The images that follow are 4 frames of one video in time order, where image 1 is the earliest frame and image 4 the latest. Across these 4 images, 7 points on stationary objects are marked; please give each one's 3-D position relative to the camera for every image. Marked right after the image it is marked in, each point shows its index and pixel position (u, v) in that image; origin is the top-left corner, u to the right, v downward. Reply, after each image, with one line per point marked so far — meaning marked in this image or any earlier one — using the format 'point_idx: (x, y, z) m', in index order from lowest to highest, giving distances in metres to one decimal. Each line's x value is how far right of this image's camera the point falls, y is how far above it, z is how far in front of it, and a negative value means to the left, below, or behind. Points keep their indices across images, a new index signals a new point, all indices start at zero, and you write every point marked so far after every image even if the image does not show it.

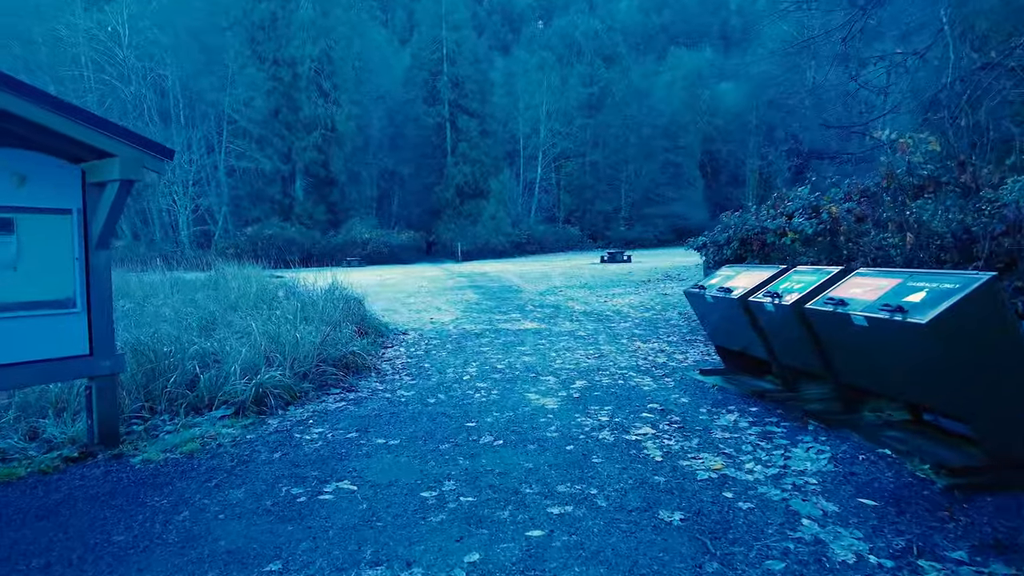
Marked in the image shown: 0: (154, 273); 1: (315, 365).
0: (-6.8, +0.3, +12.3) m
1: (-1.4, -0.6, +4.6) m
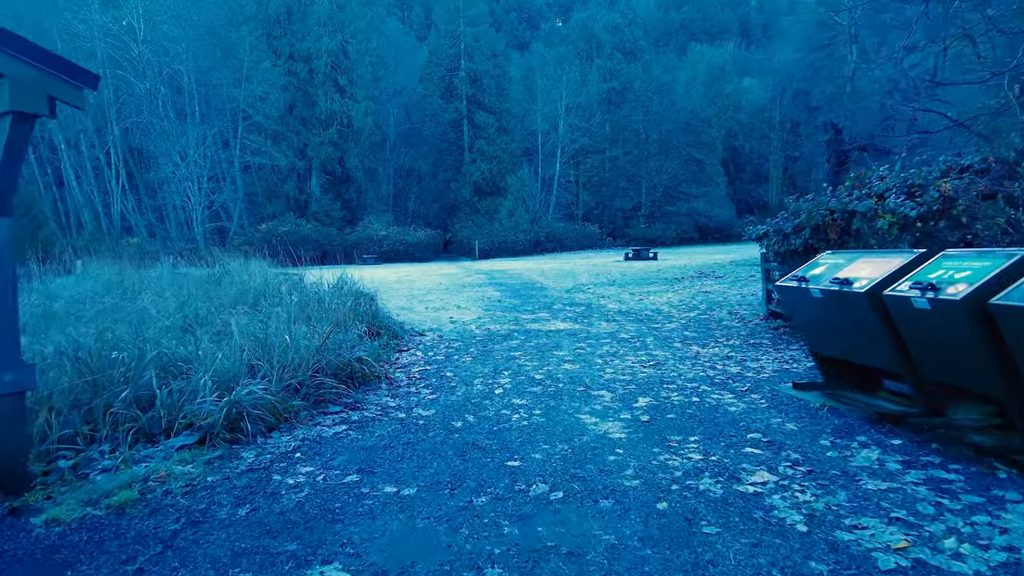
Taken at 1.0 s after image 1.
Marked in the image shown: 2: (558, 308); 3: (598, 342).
0: (-6.3, +0.3, +11.4) m
1: (-1.1, -0.5, +3.7) m
2: (+0.7, -0.3, +9.7) m
3: (+0.8, -0.5, +6.3) m
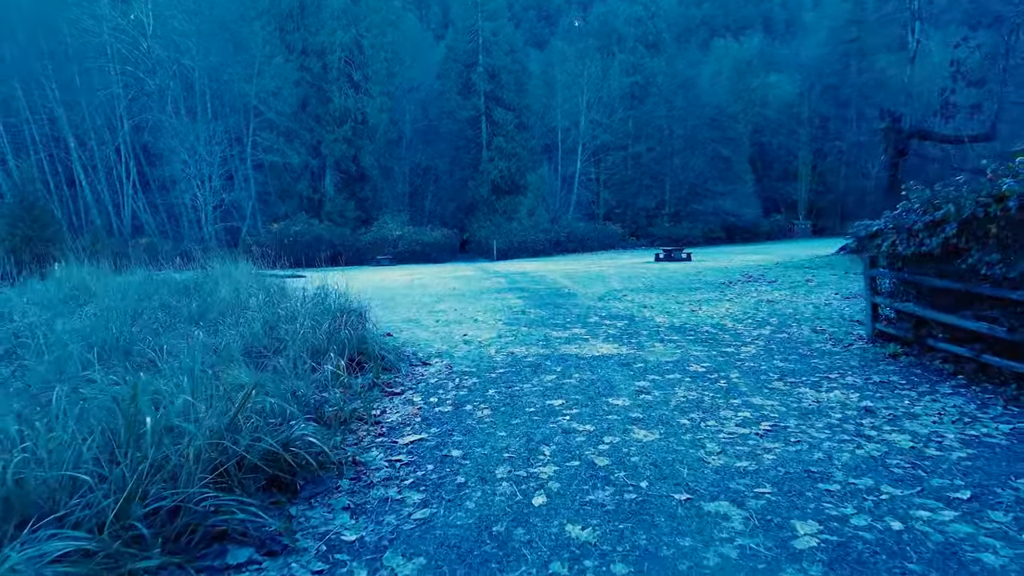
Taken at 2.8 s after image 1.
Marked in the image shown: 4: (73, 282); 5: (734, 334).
0: (-5.9, +0.2, +10.0) m
1: (-1.0, -0.6, +2.0) m
2: (+1.0, -0.4, +8.1) m
3: (+1.1, -0.7, +4.6) m
4: (-5.9, +0.1, +8.6) m
5: (+2.4, -0.5, +7.0) m
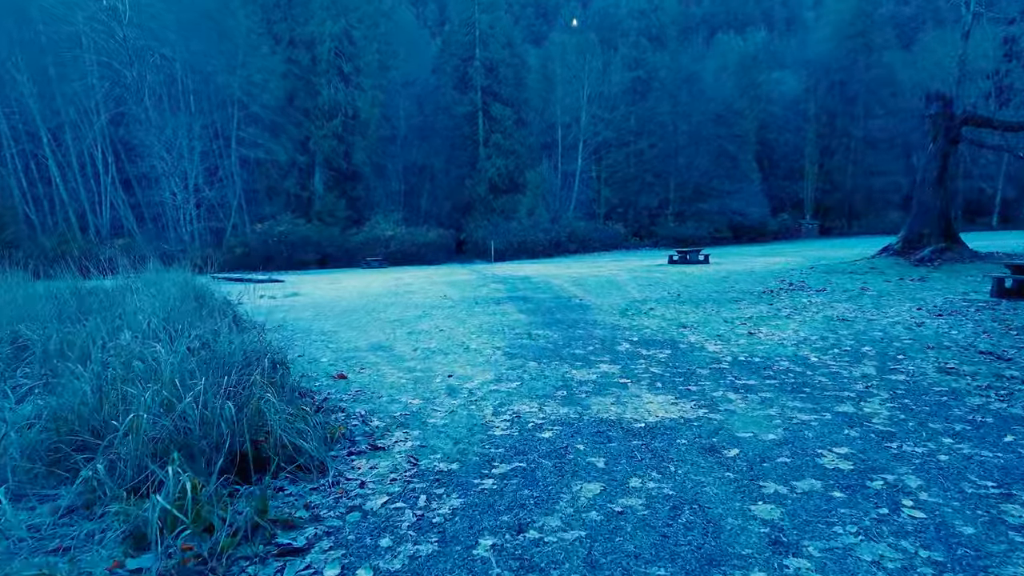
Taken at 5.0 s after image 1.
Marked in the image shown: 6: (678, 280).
0: (-5.9, 0.0, +7.8) m
1: (-0.9, -0.8, -0.1) m
2: (+1.1, -0.6, +6.0) m
3: (+1.1, -0.8, +2.6) m
4: (-5.9, -0.1, +6.5) m
5: (+2.5, -0.7, +5.0) m
6: (+3.4, +0.2, +13.2) m
